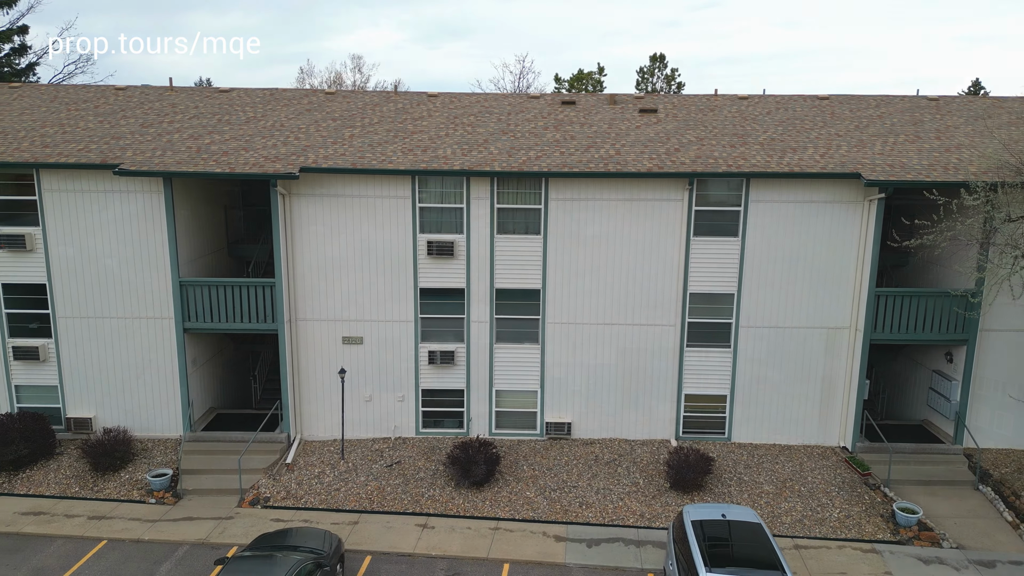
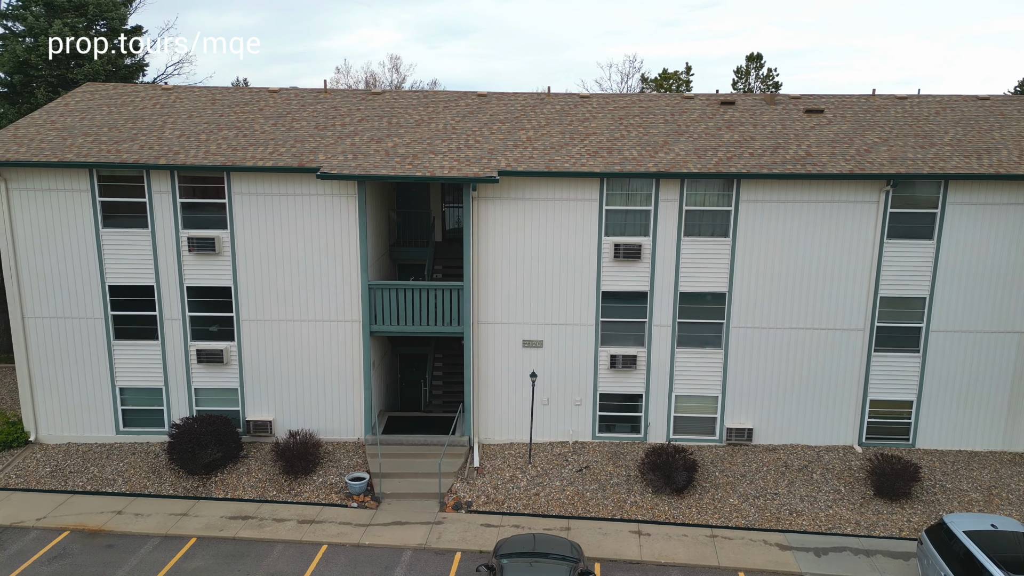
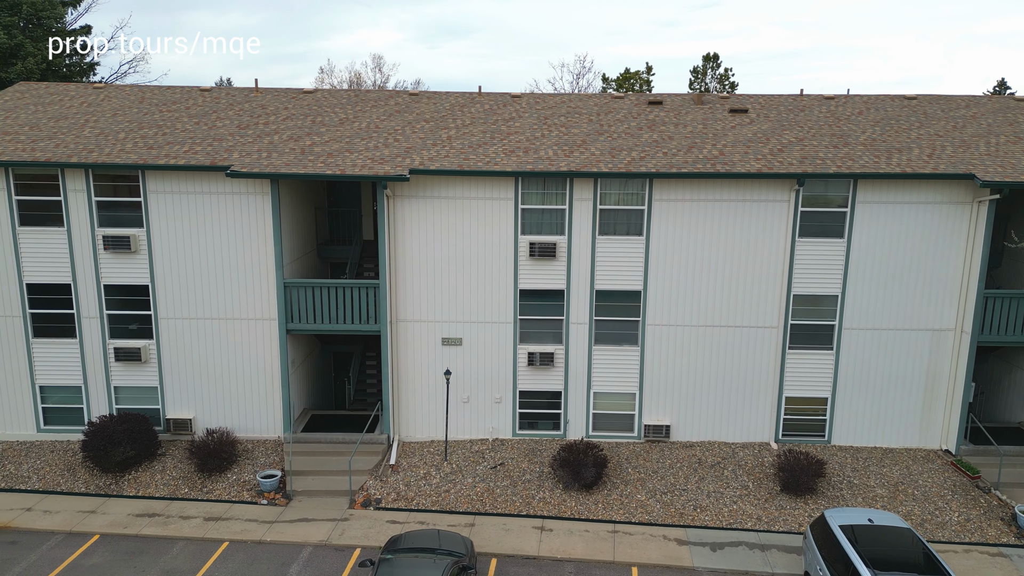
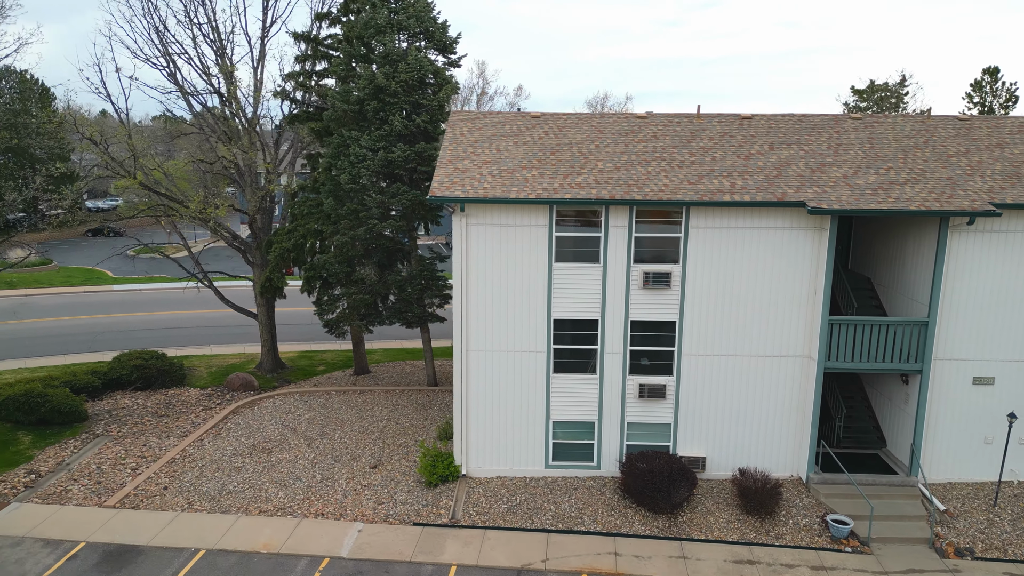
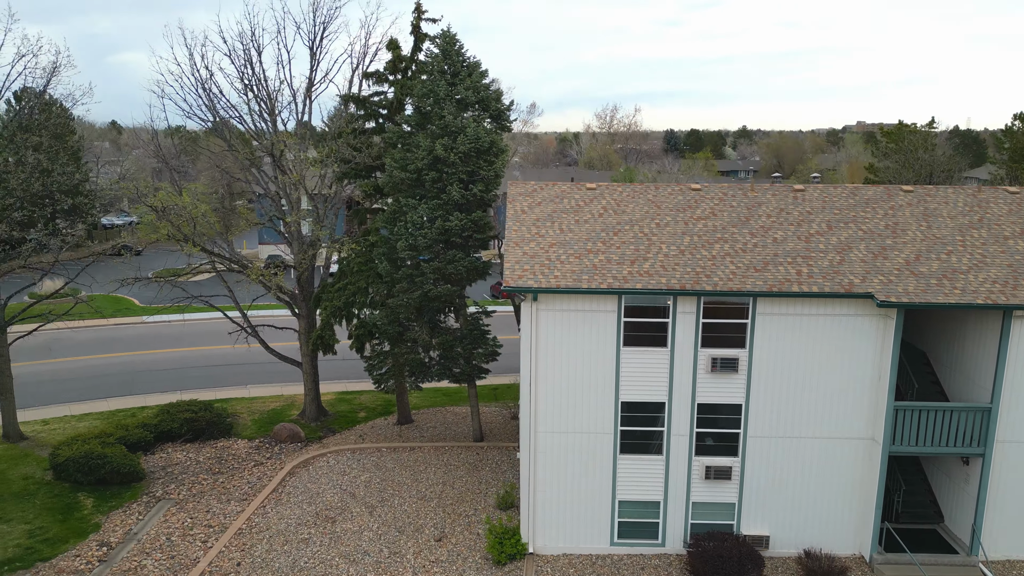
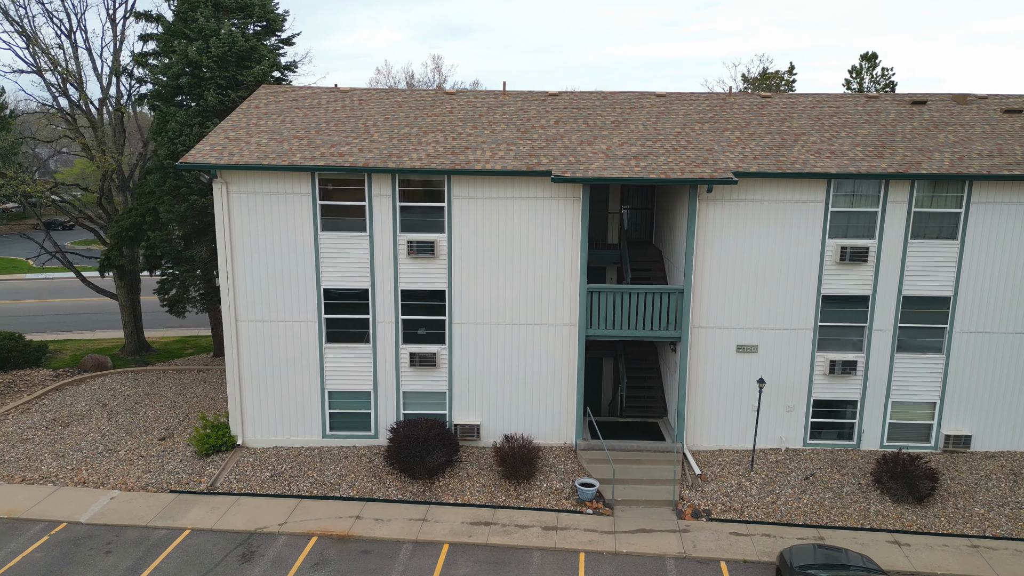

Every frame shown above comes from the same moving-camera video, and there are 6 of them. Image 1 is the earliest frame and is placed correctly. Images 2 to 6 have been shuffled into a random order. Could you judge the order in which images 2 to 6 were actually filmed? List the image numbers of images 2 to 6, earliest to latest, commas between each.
3, 2, 6, 4, 5
